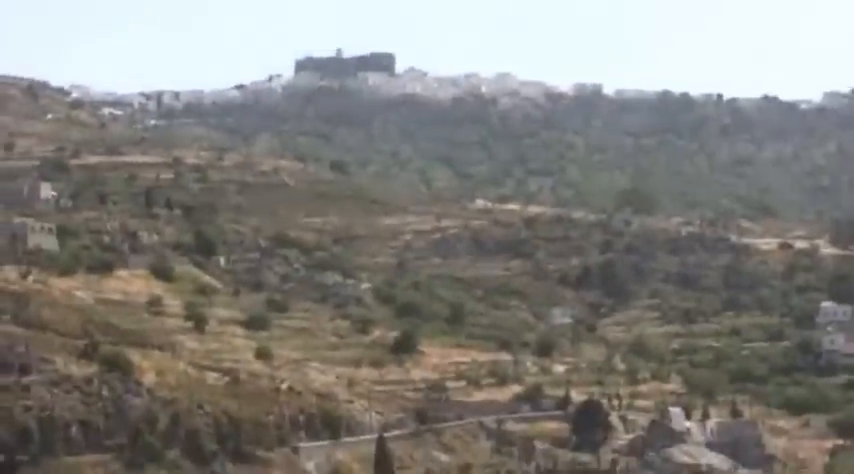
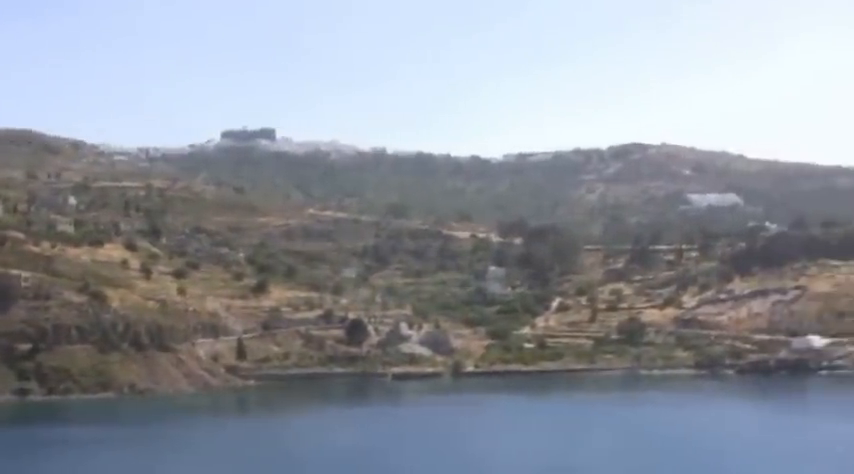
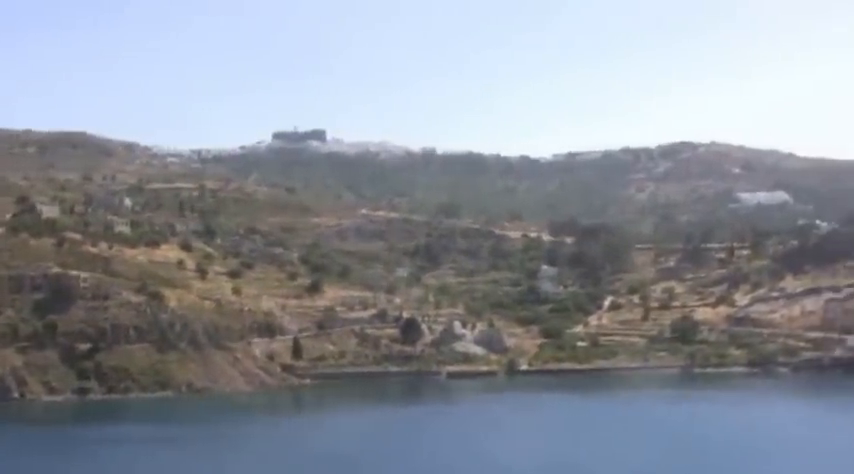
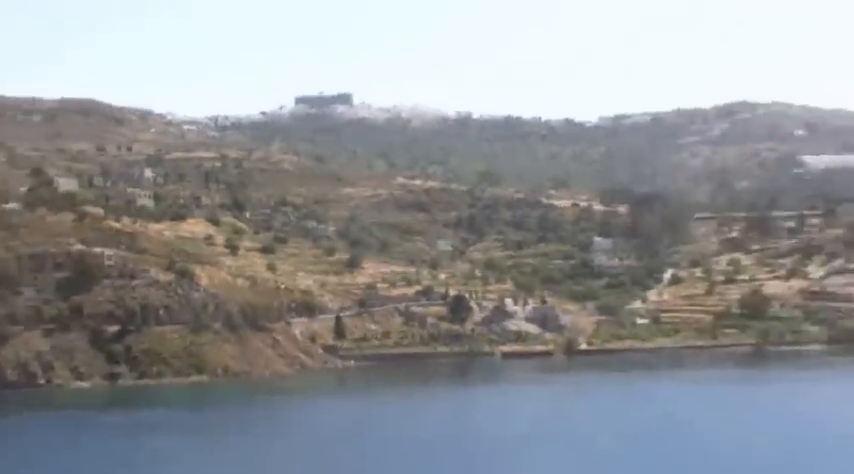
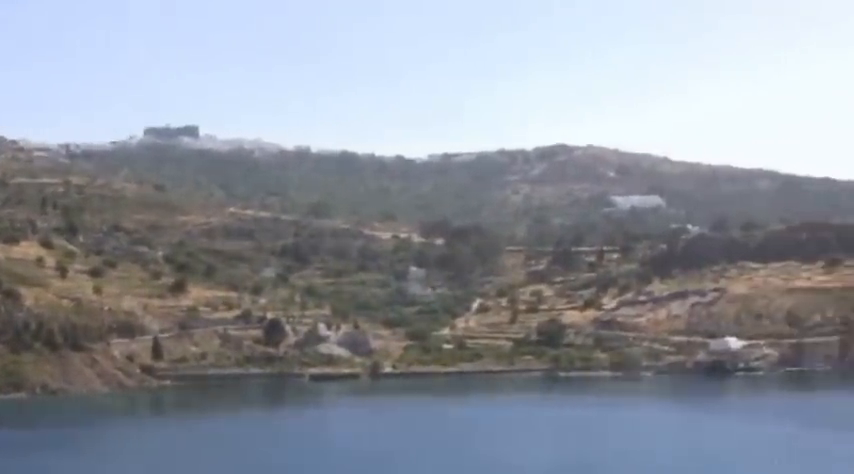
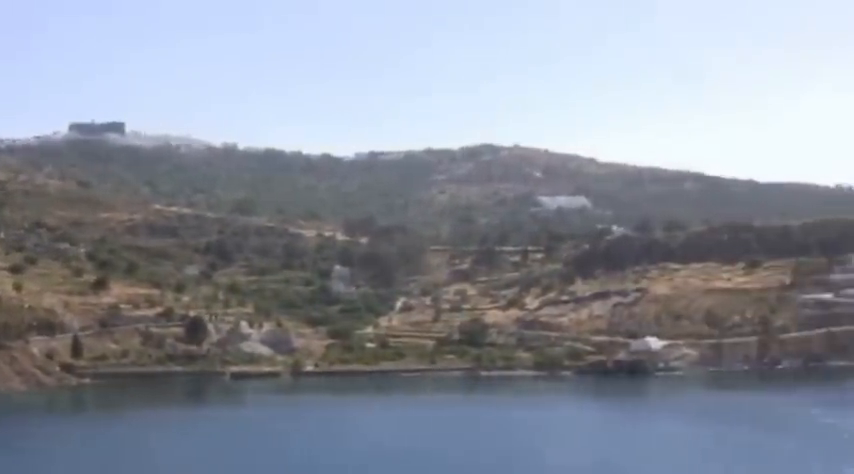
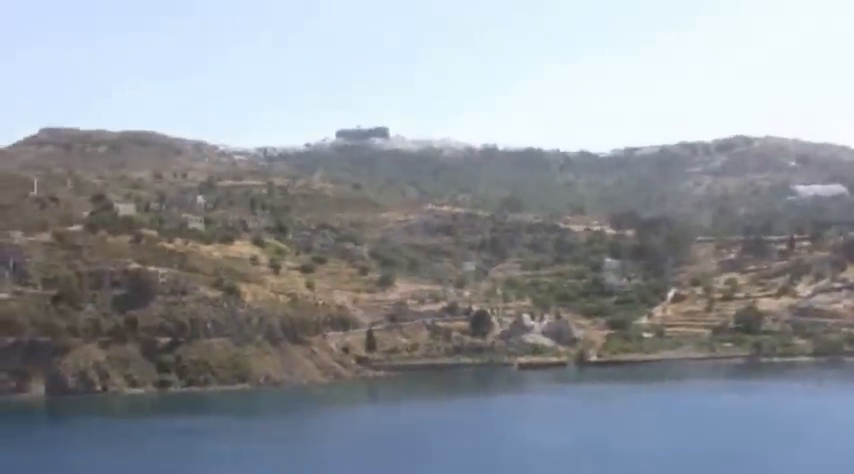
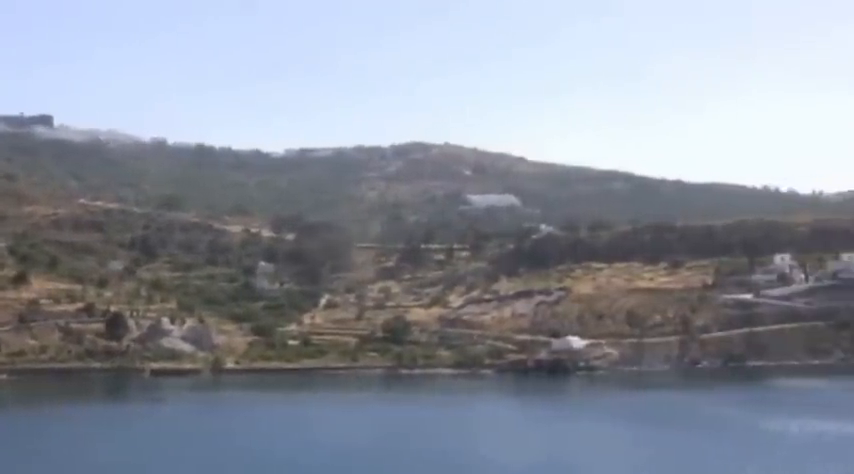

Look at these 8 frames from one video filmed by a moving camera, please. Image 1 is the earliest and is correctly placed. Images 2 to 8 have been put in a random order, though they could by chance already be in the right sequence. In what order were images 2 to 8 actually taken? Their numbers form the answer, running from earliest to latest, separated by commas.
4, 7, 3, 2, 5, 6, 8
